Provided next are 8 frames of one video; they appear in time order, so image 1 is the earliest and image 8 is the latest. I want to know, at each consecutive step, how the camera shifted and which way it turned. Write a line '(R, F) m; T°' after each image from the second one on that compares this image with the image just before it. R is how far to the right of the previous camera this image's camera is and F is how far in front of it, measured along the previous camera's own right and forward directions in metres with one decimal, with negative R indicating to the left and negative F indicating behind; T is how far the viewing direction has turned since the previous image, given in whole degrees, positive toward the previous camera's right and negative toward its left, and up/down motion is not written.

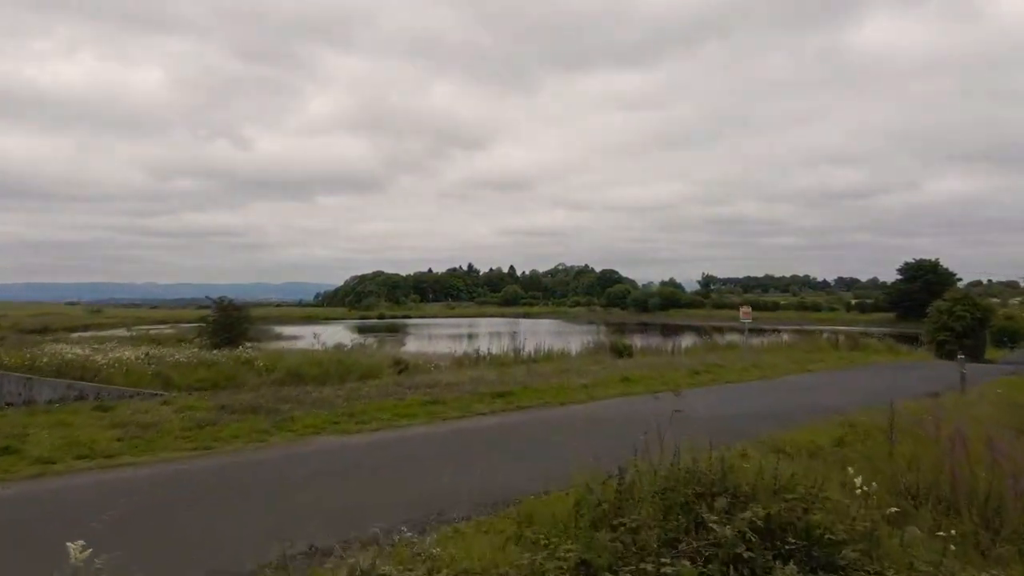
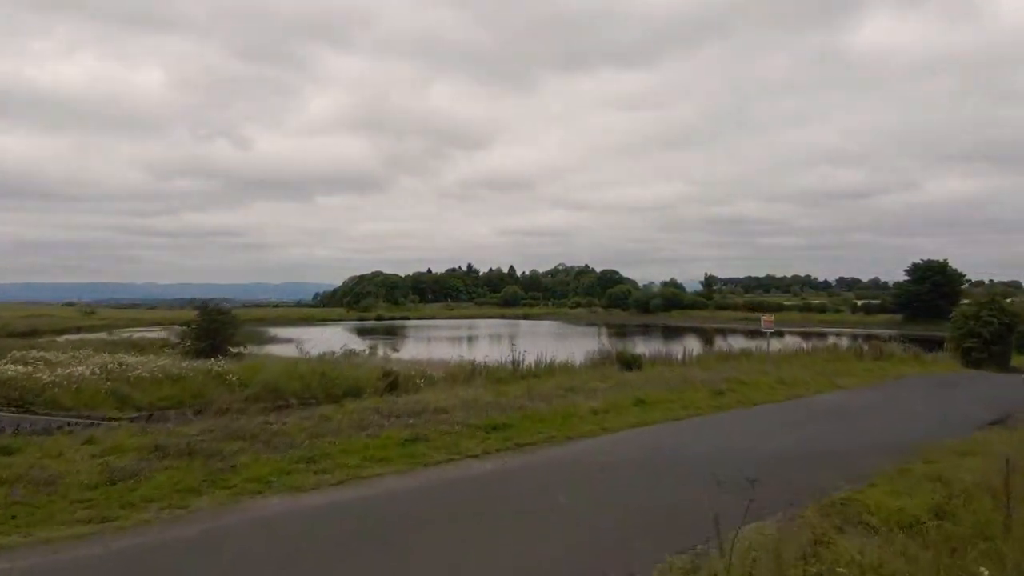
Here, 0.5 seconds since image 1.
(0.0, +1.0) m; 0°
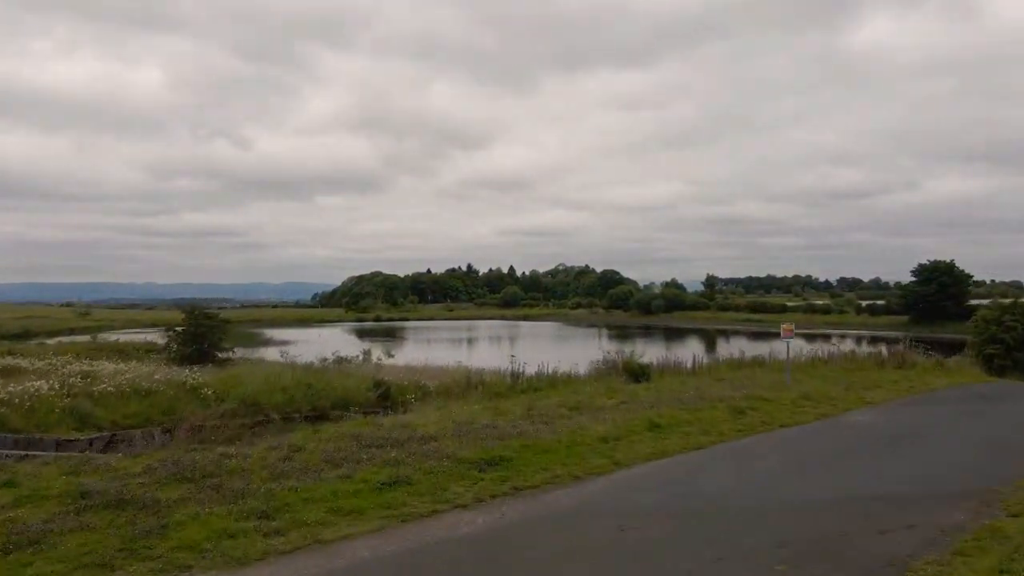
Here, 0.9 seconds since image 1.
(0.0, +0.7) m; 0°
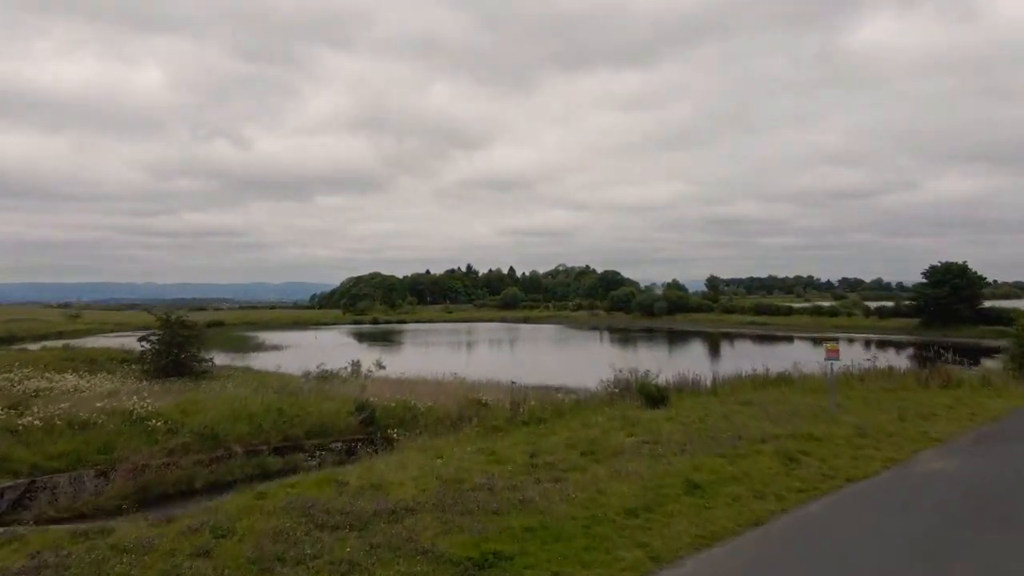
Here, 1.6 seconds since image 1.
(0.0, +1.3) m; 0°
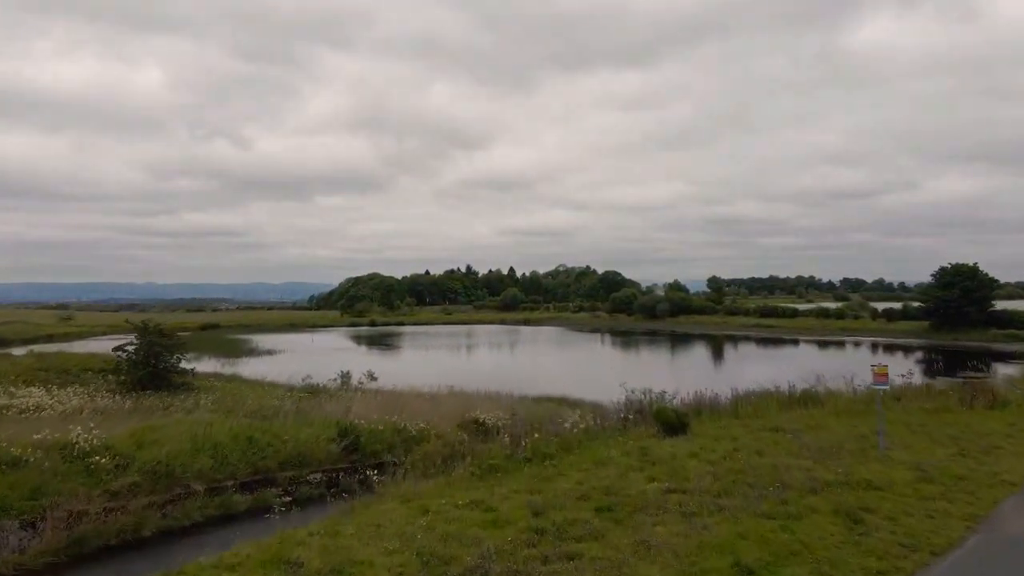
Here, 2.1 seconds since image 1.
(0.0, +1.0) m; 0°
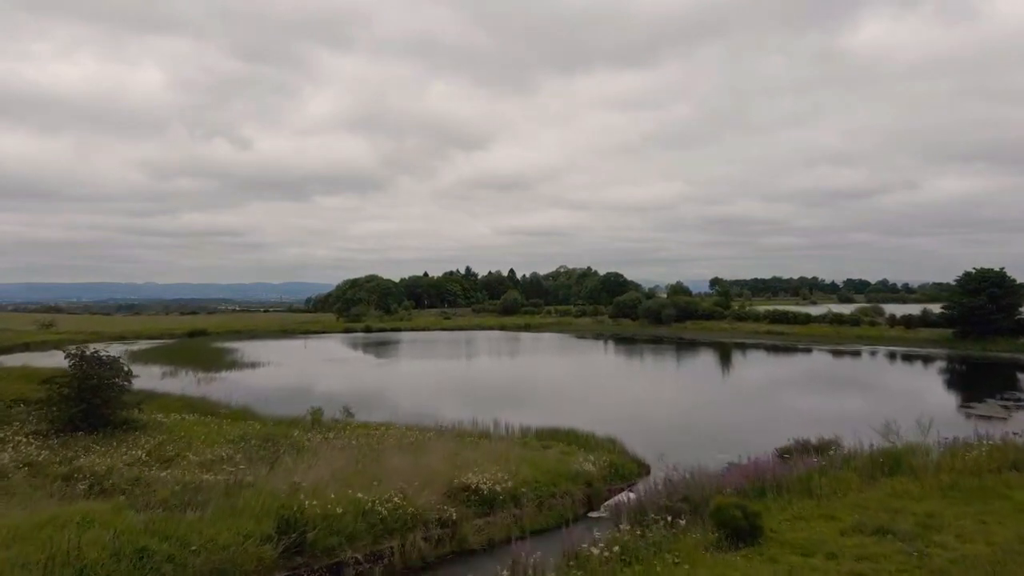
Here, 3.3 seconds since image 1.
(0.0, +2.4) m; 0°
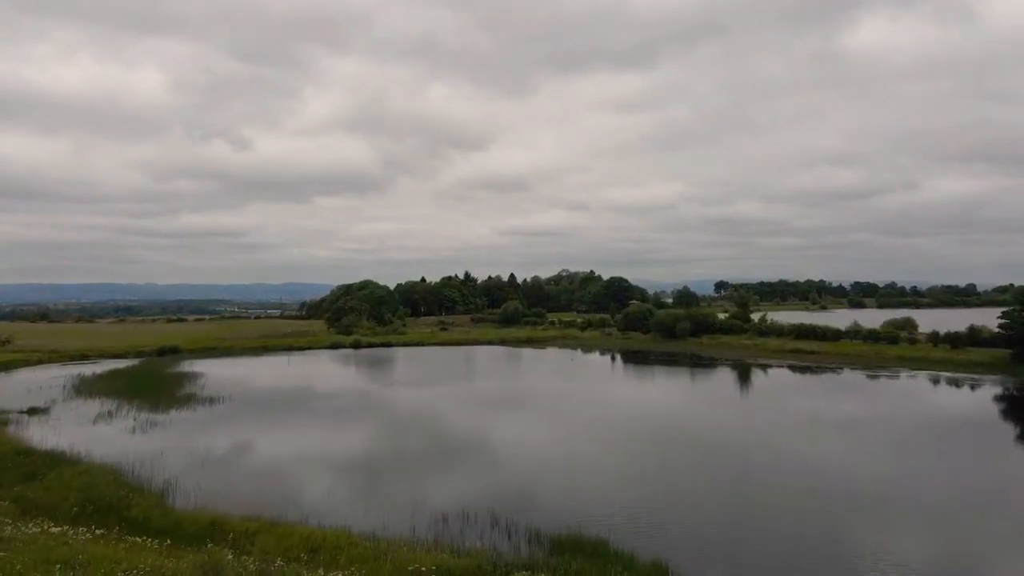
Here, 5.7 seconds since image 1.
(-0.1, +4.9) m; 0°
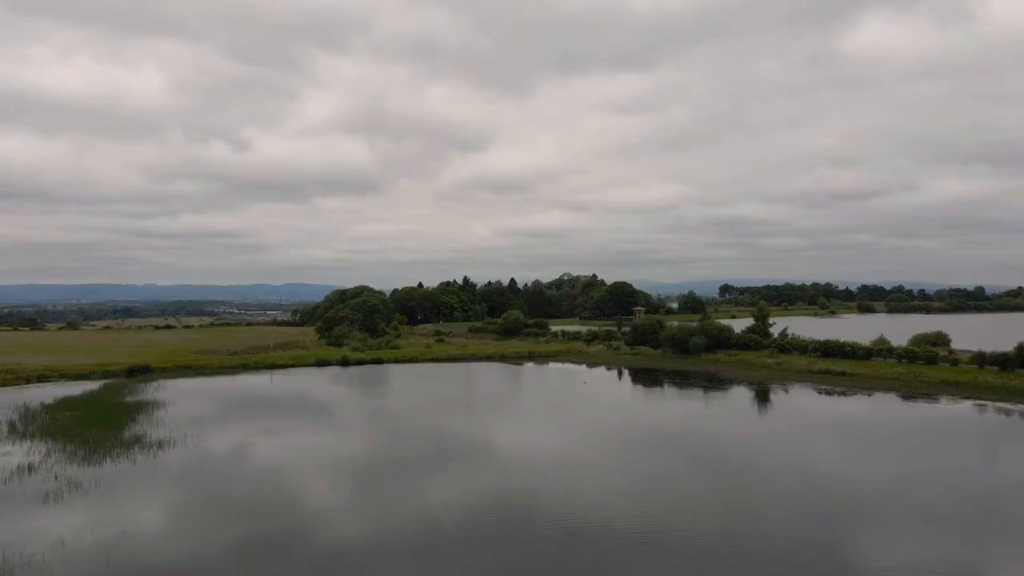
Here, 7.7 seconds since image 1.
(0.0, +4.3) m; 0°
